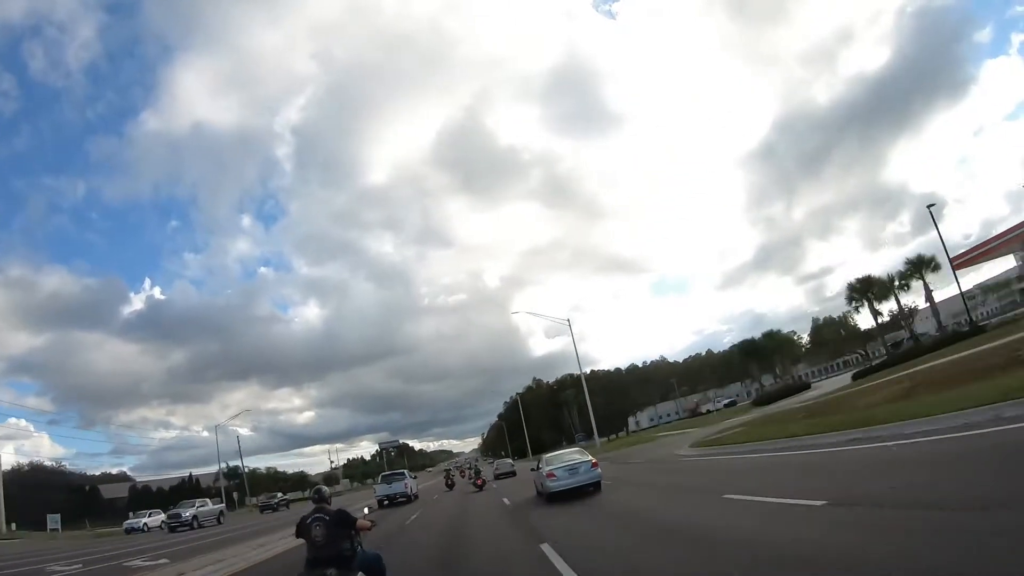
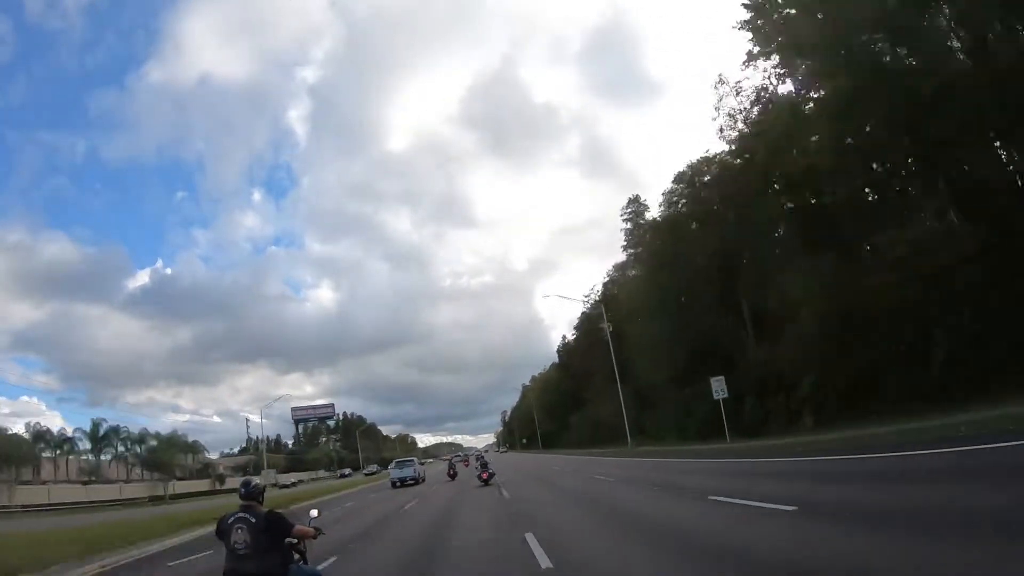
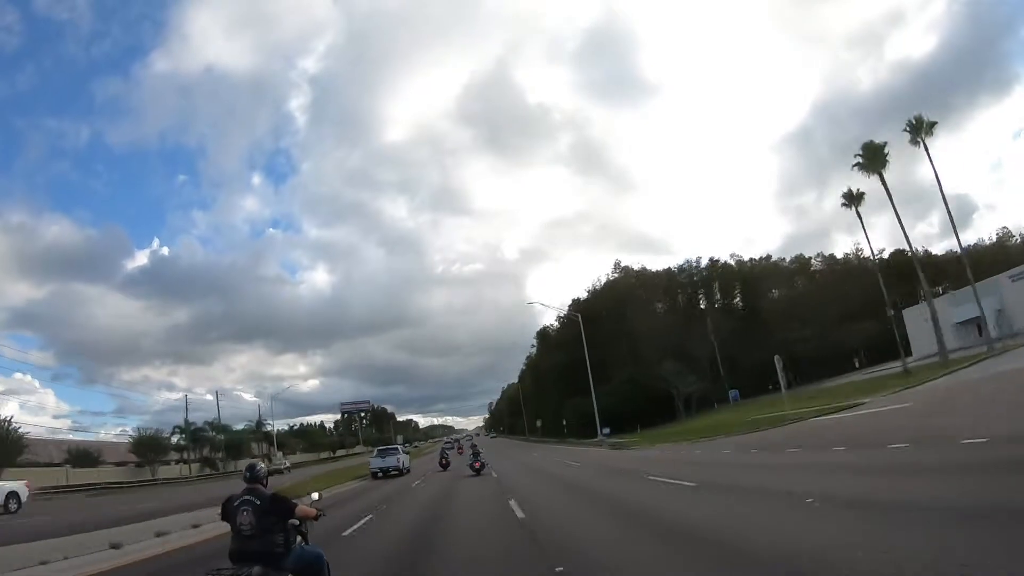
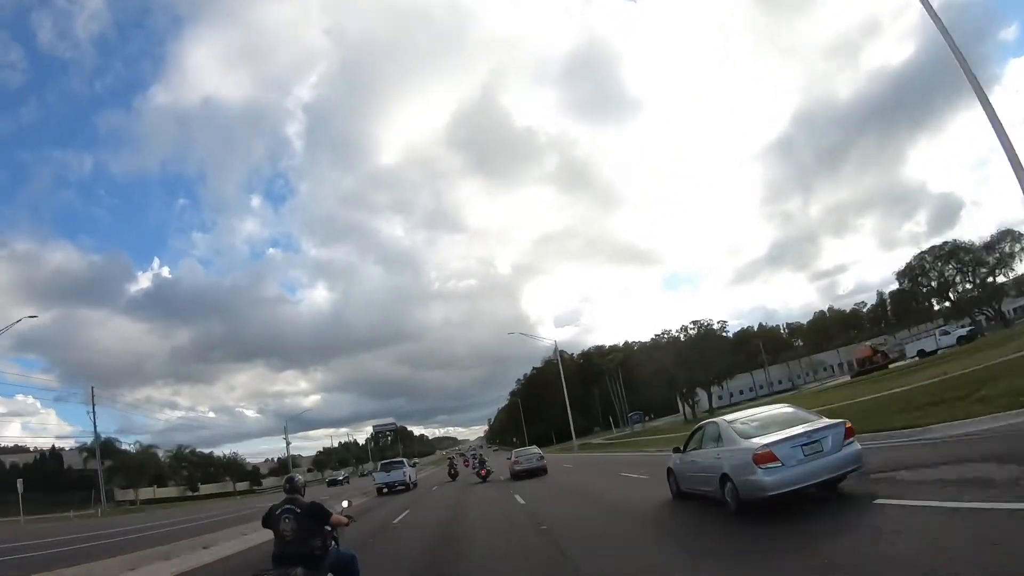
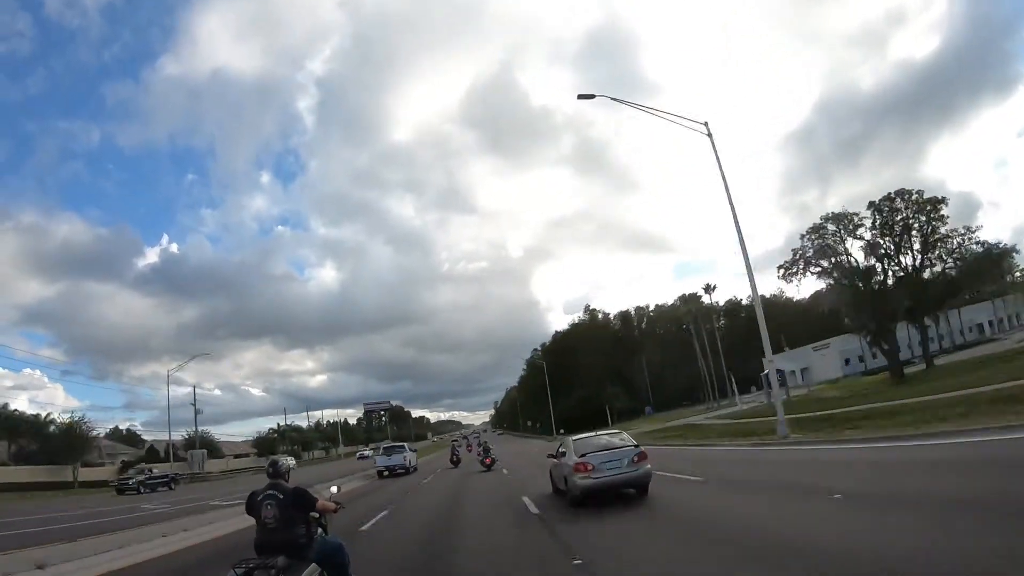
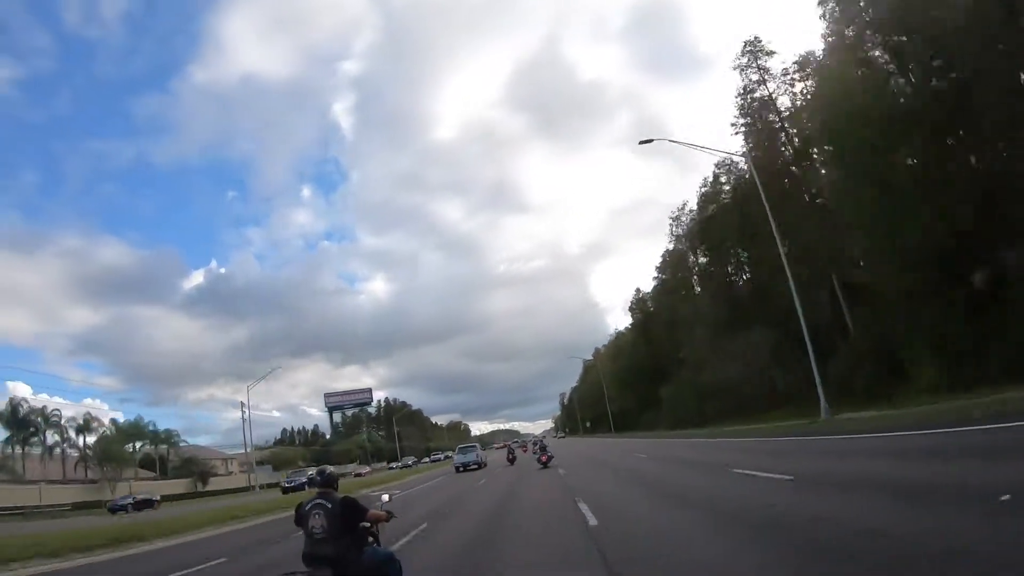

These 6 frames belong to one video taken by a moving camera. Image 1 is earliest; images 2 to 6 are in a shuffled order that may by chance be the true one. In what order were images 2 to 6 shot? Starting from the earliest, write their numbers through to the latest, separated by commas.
4, 5, 3, 2, 6
